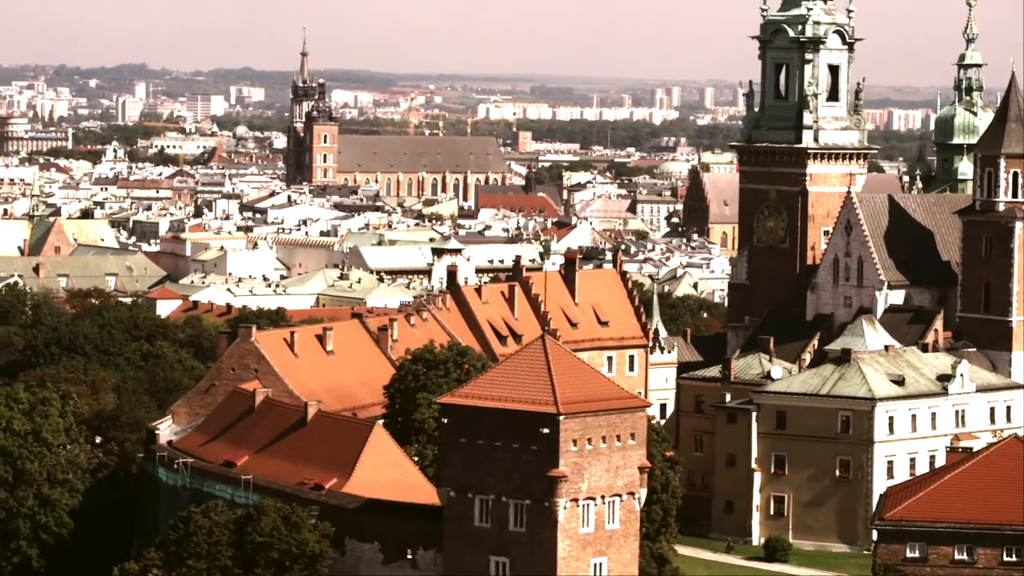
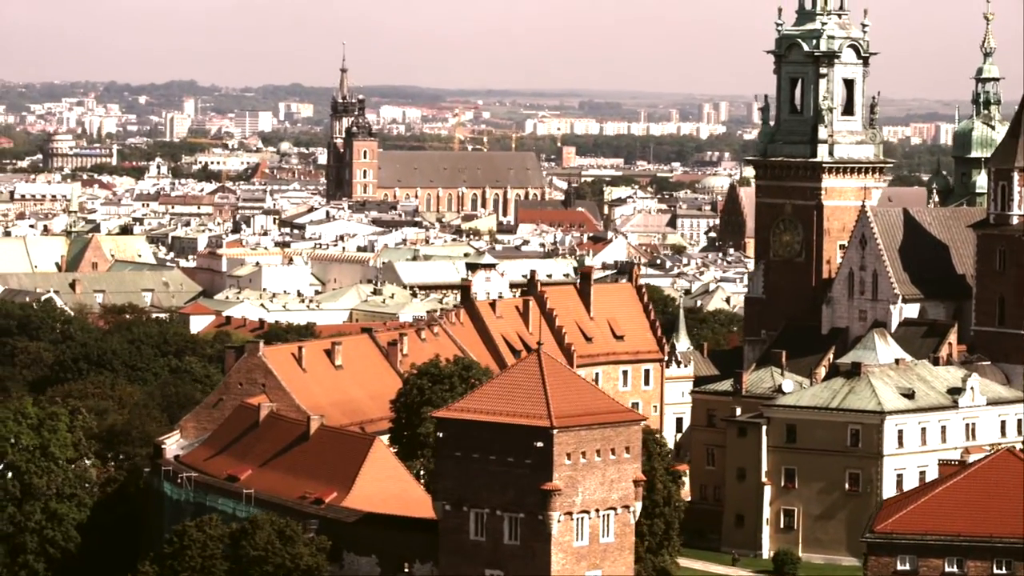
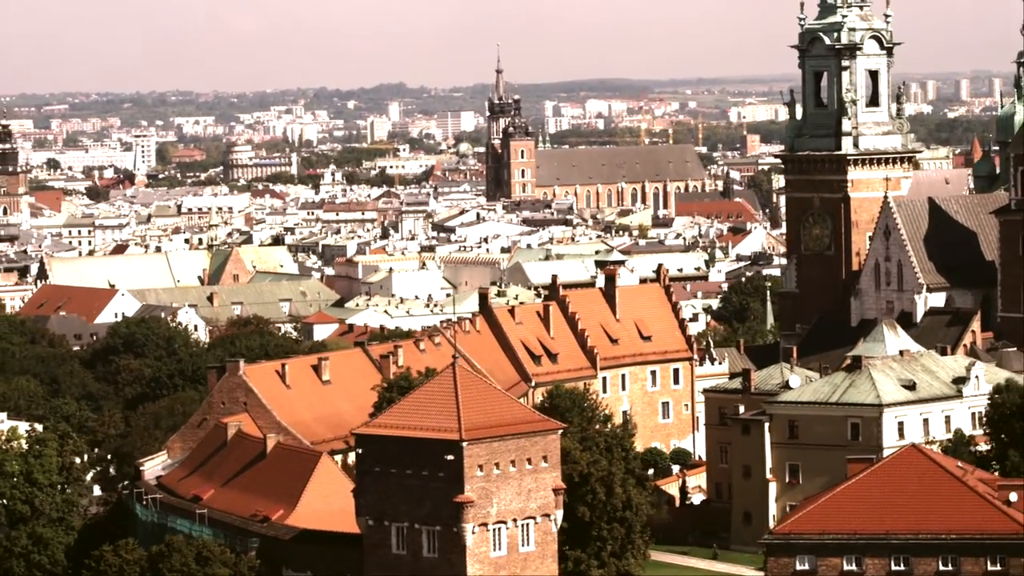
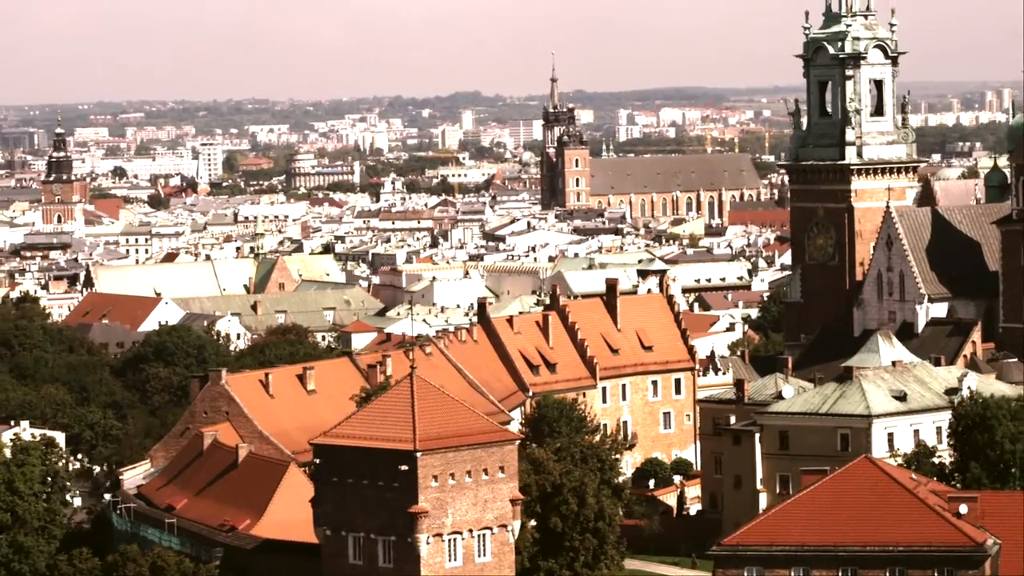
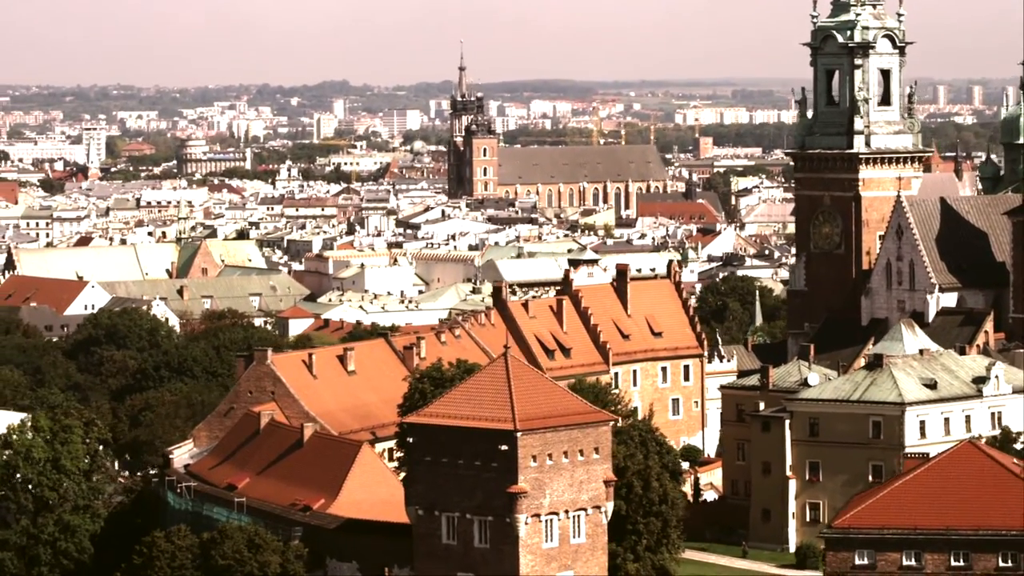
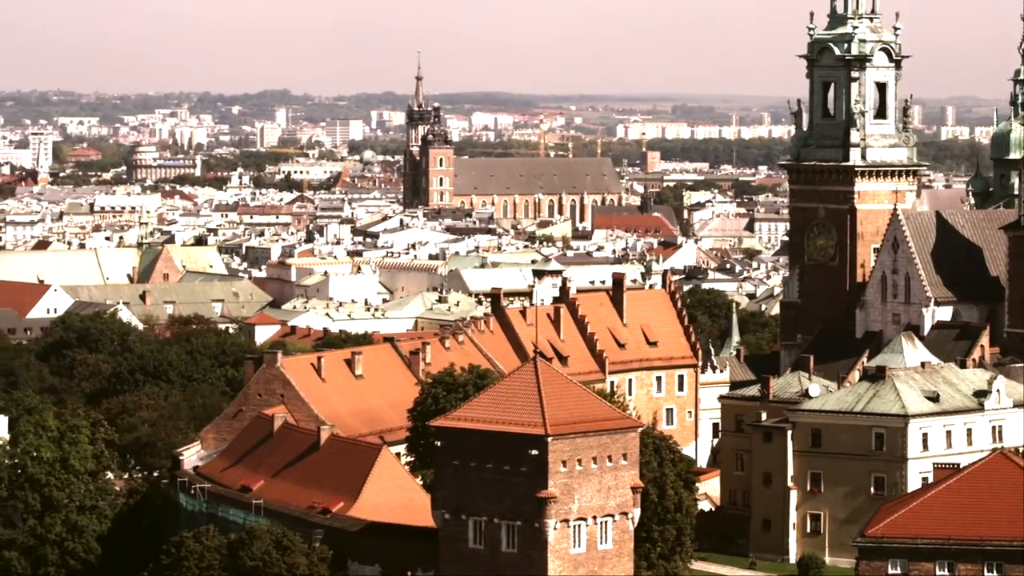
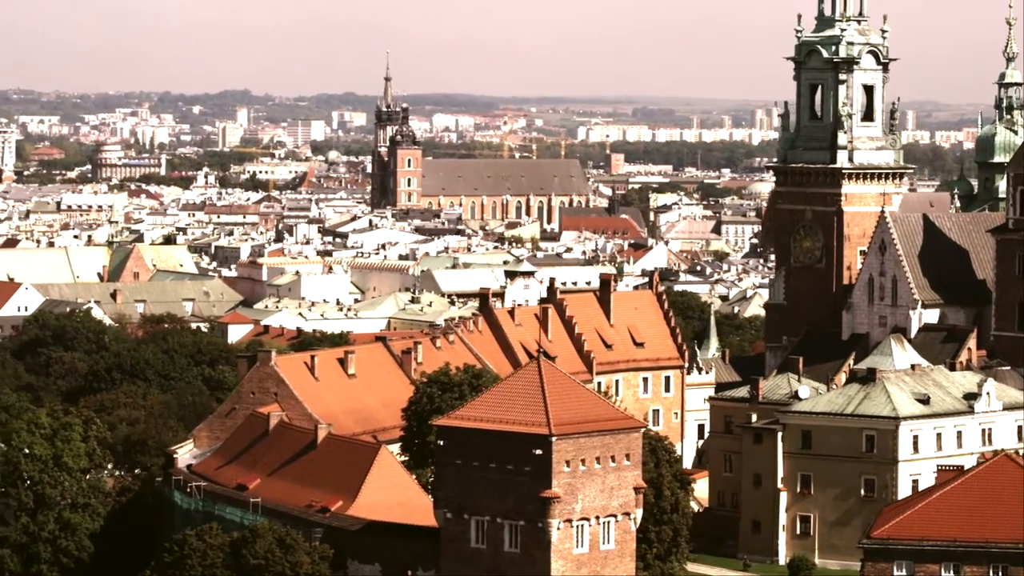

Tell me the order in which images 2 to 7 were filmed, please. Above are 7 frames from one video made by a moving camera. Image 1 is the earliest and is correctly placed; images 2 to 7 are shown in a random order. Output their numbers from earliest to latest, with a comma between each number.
2, 7, 6, 5, 3, 4
